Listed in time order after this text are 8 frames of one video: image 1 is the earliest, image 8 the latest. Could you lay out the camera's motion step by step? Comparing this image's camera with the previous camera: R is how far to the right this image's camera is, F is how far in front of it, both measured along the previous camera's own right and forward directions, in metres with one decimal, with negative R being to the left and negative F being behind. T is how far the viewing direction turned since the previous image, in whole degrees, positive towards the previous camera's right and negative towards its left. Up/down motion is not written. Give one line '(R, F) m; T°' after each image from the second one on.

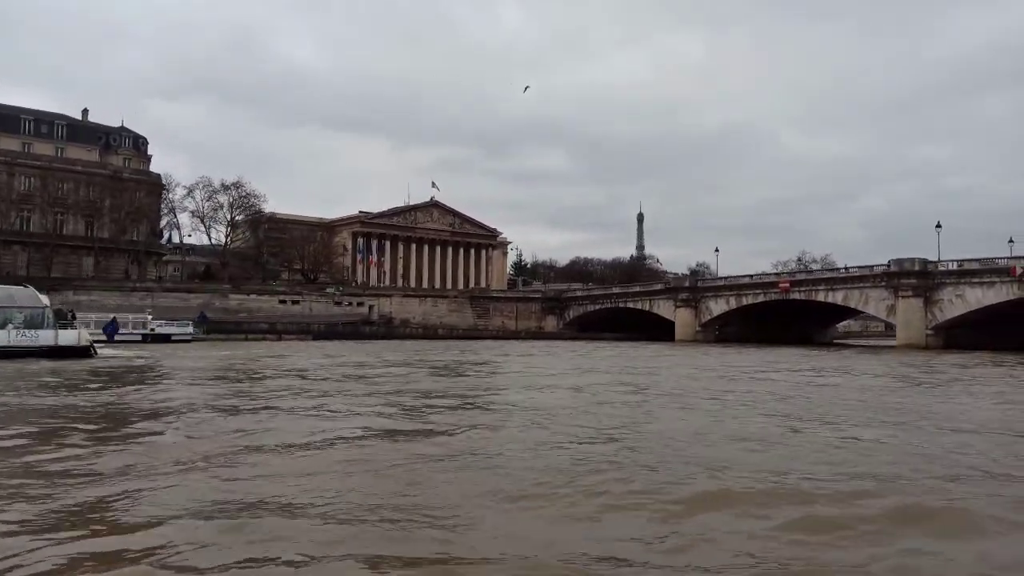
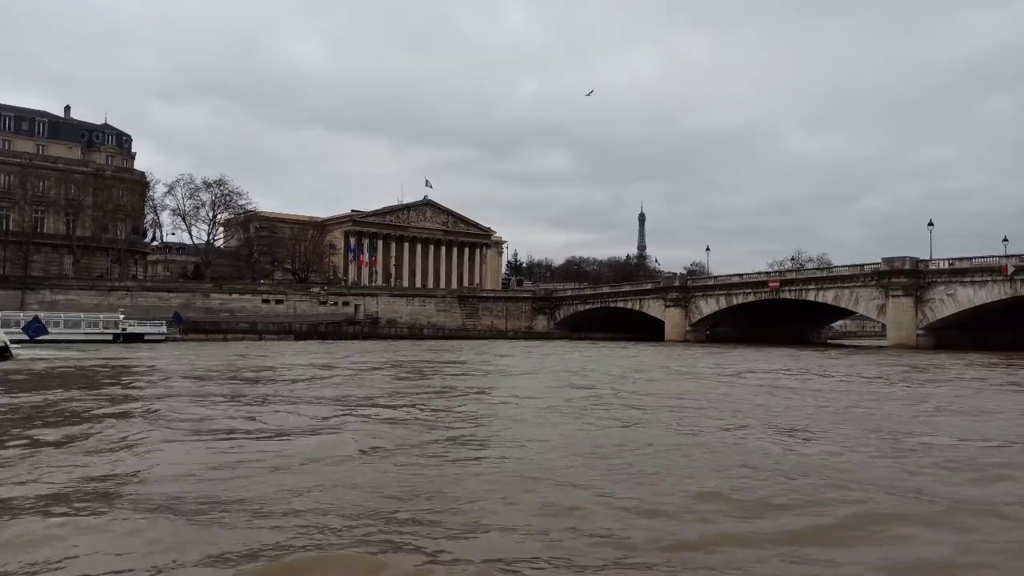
(+0.9, +0.8) m; 0°
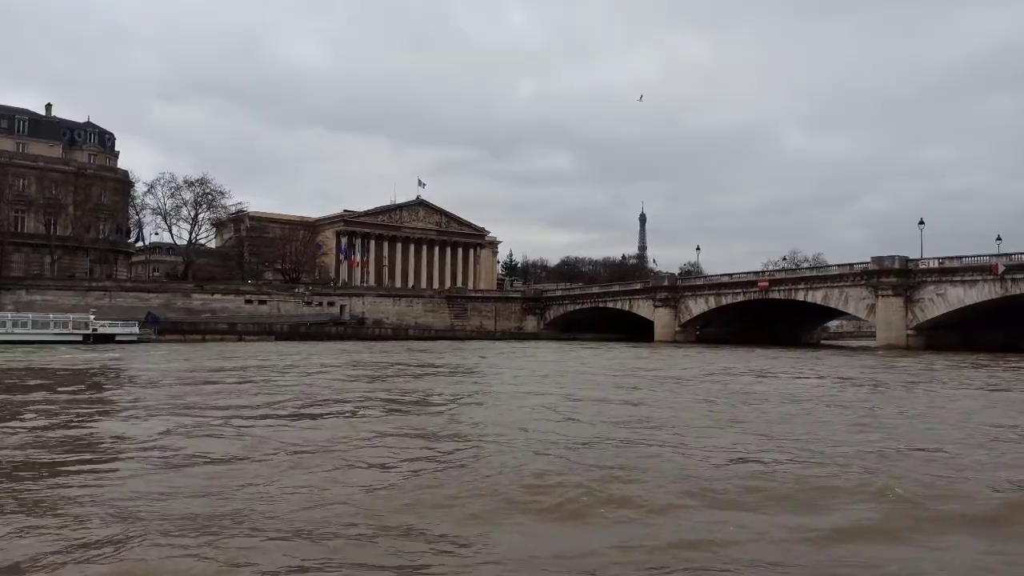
(+0.9, +0.7) m; 0°
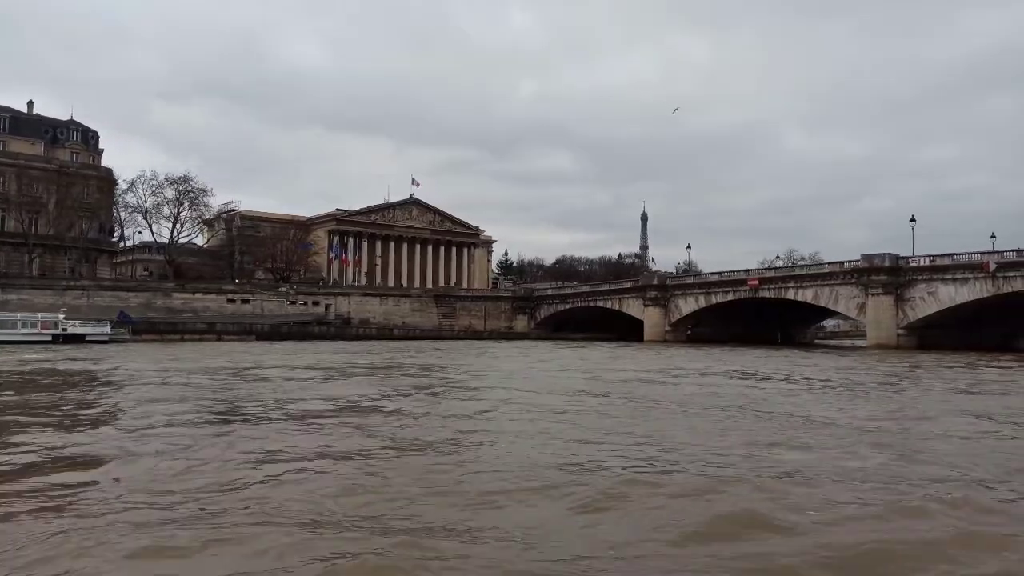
(+0.9, +0.8) m; 0°
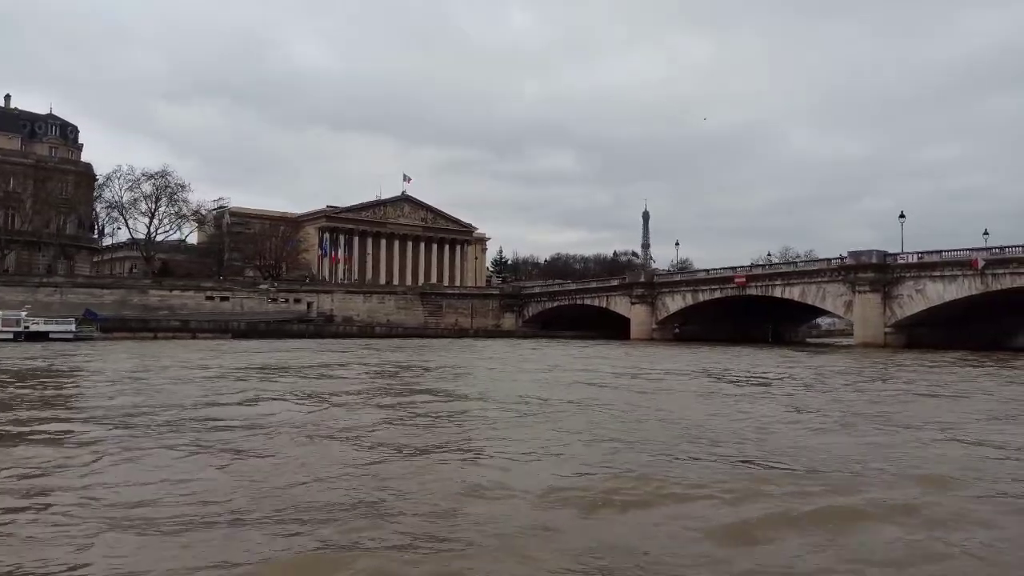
(+1.1, +0.9) m; 0°
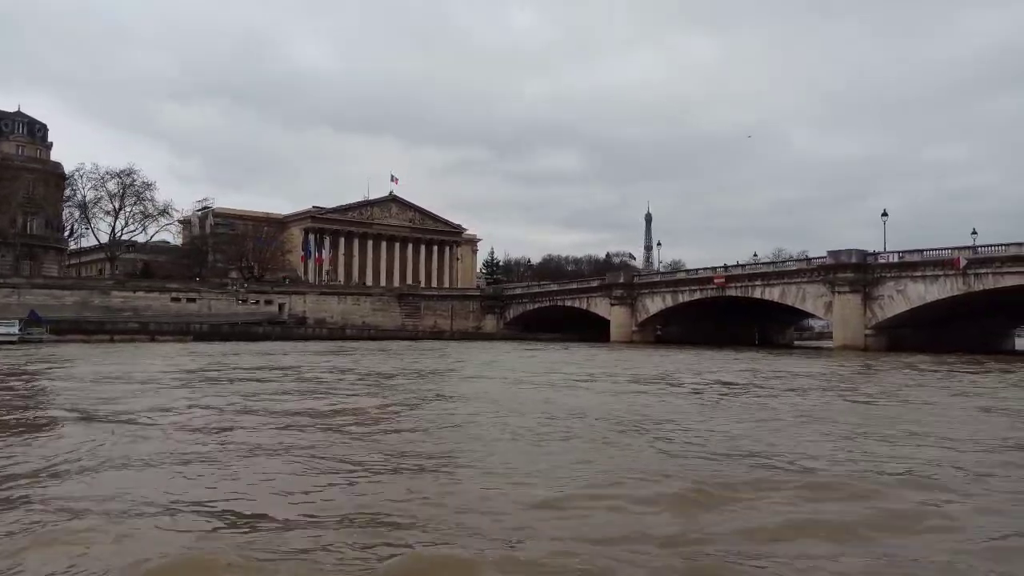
(+1.6, +1.3) m; 0°
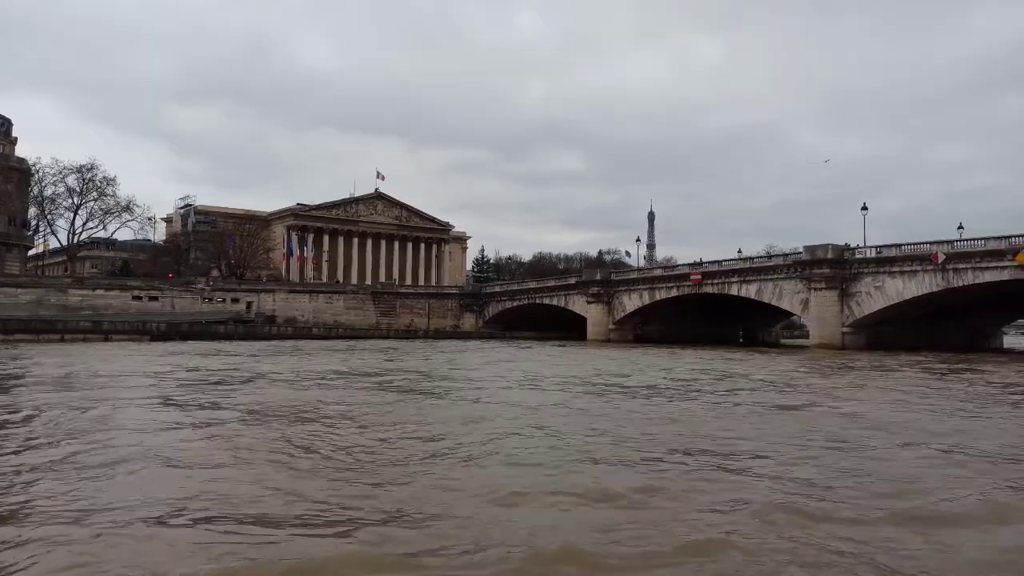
(+1.7, +1.4) m; 0°
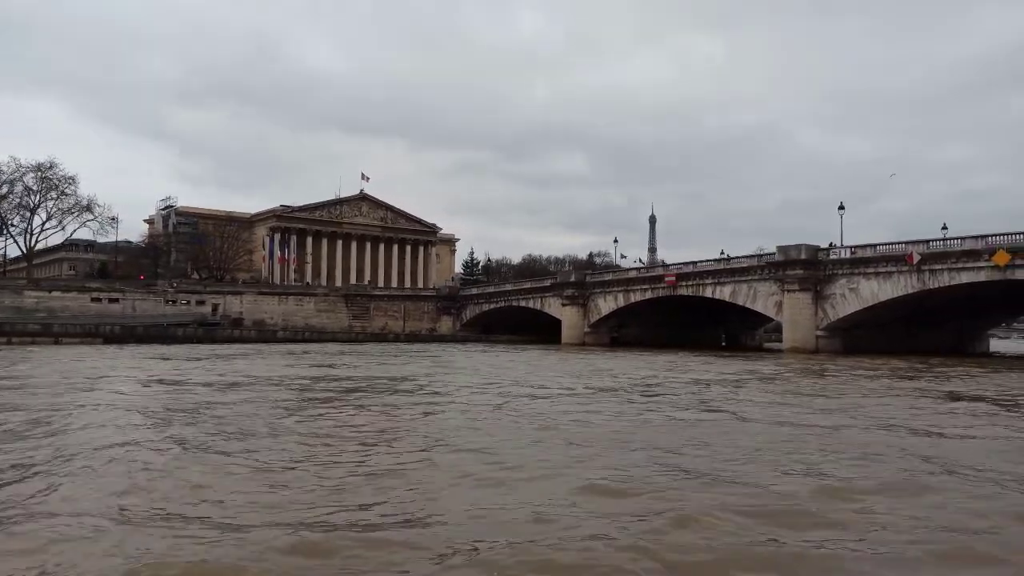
(+1.8, +1.3) m; 0°
